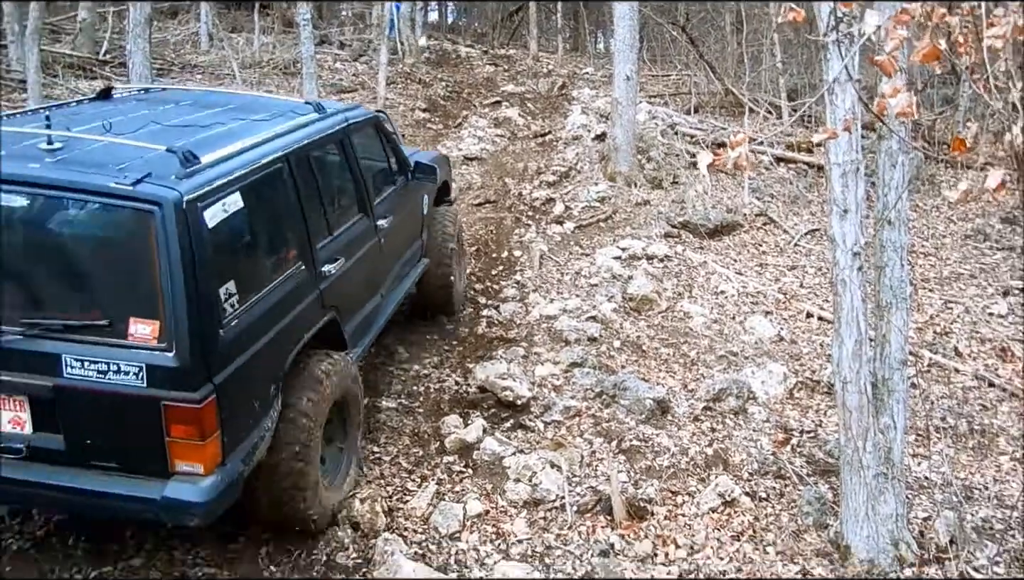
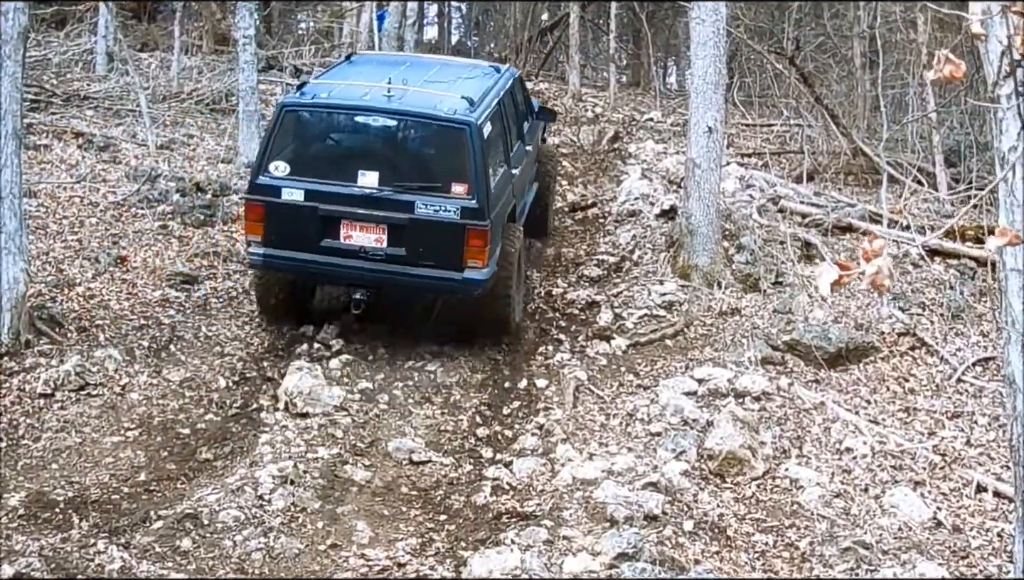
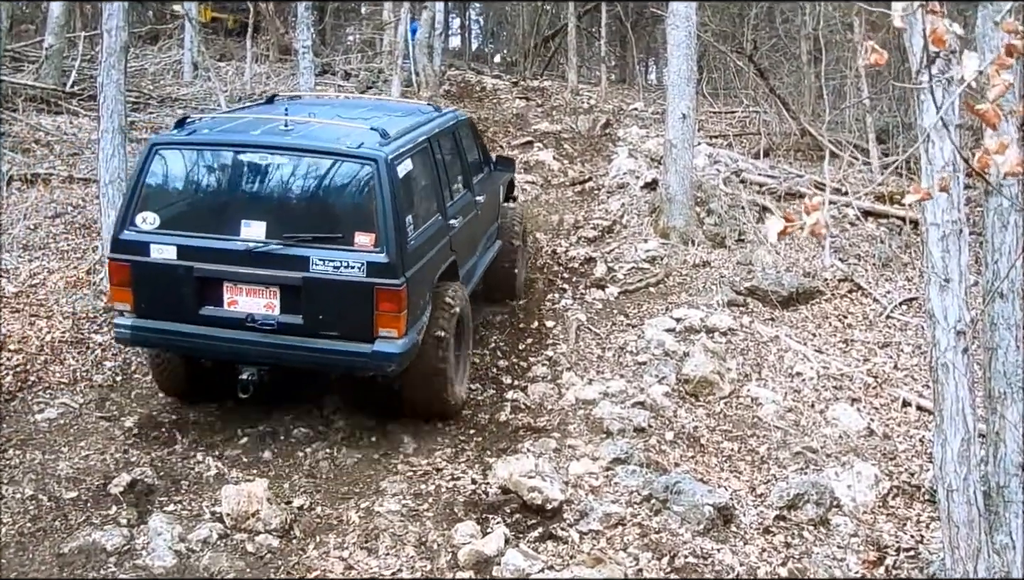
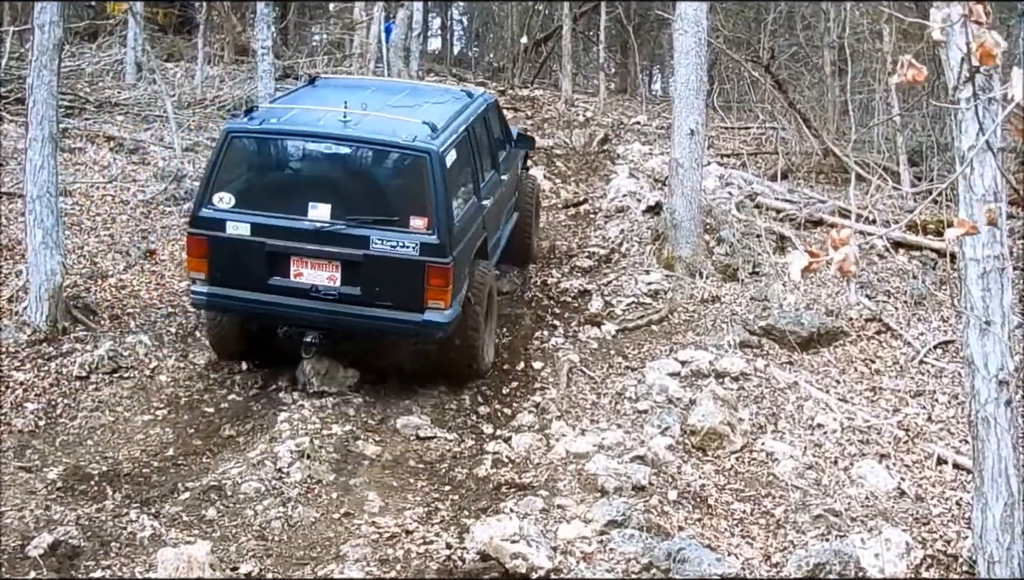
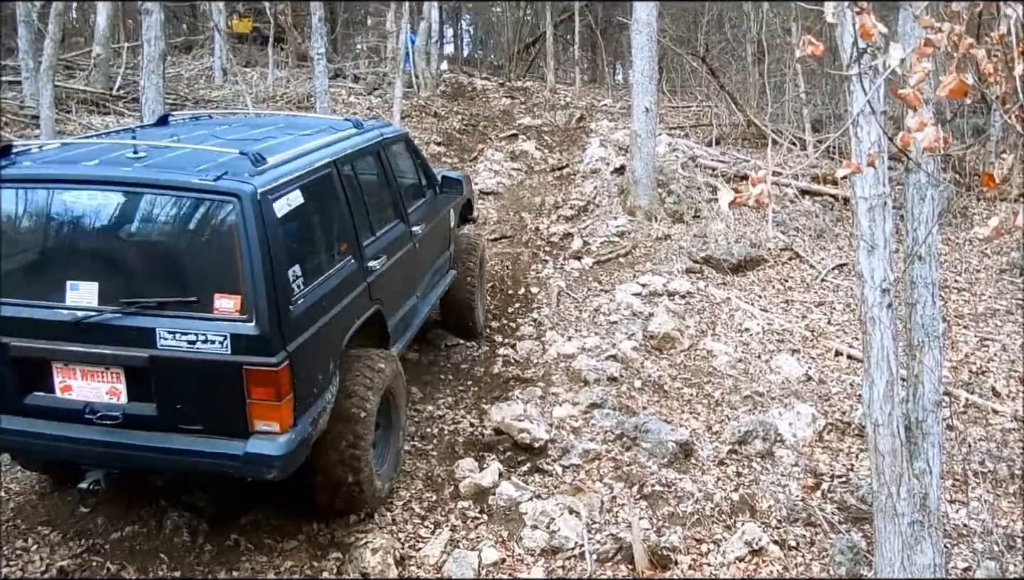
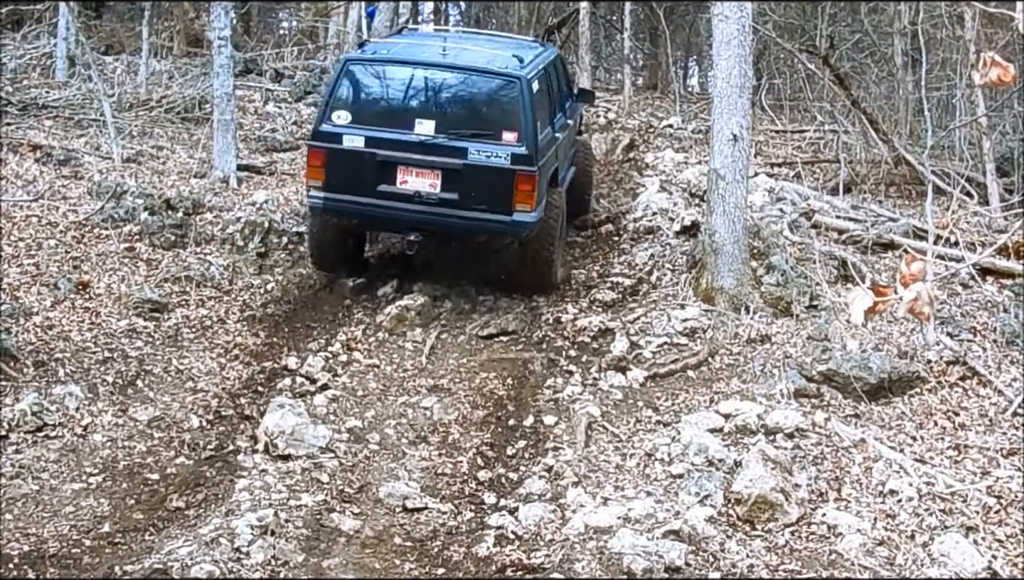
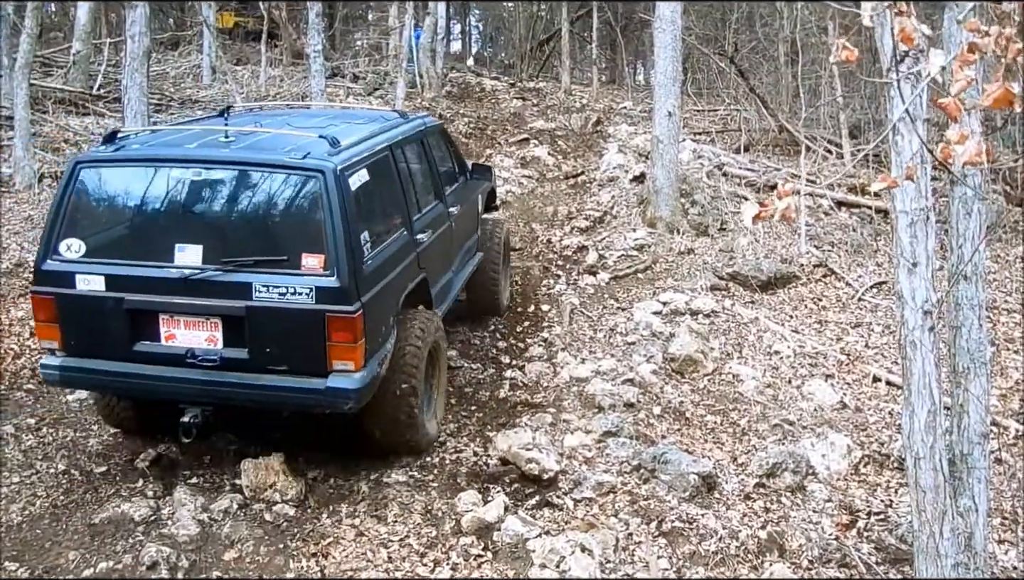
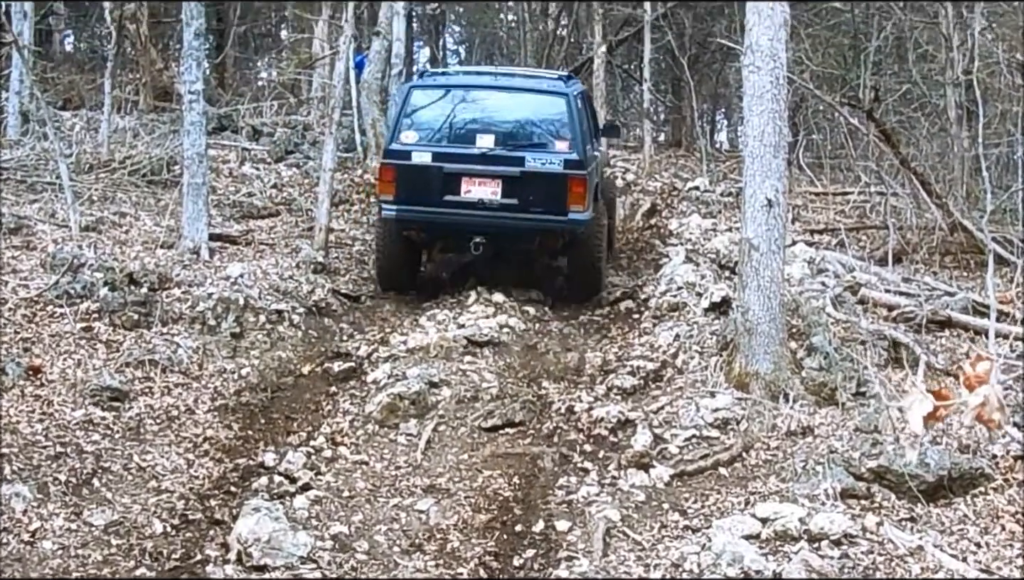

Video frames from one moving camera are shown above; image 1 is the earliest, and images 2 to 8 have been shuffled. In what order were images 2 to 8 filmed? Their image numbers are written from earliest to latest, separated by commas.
5, 7, 3, 4, 2, 6, 8
